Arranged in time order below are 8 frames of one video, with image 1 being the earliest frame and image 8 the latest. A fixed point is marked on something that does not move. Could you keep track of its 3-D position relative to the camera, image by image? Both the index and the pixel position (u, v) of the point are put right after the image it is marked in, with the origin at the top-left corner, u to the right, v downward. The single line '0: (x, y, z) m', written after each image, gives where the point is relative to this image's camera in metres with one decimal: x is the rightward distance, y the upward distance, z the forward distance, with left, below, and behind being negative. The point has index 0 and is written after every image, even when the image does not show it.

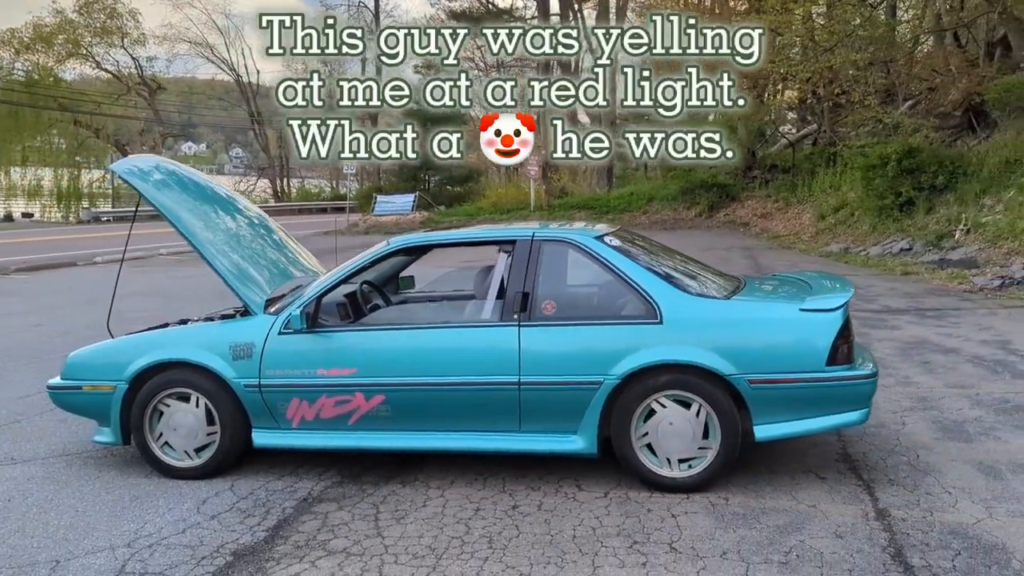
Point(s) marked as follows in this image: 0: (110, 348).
0: (-2.3, -0.3, +4.5) m
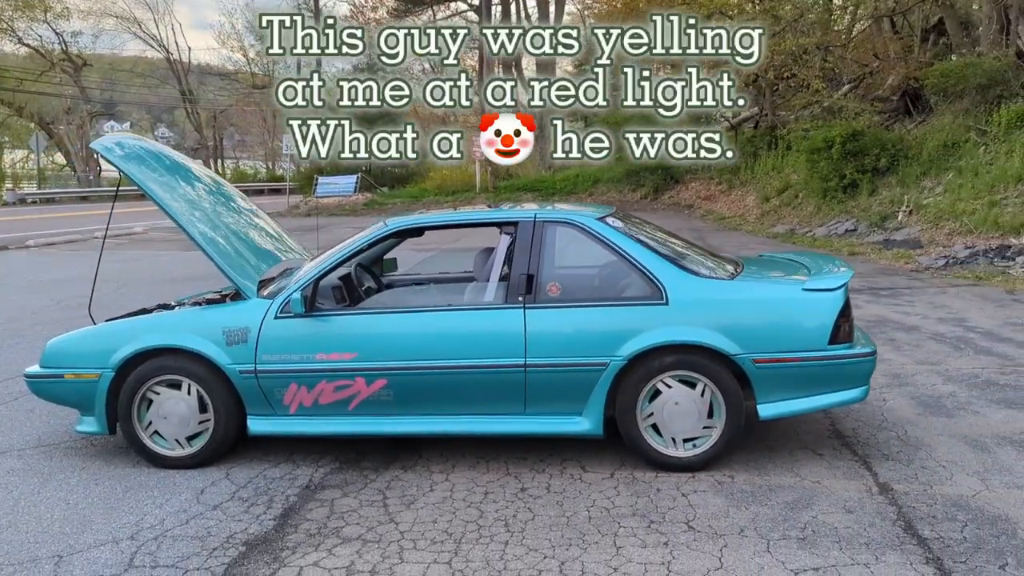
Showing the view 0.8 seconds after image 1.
0: (-2.3, -0.3, +4.3) m
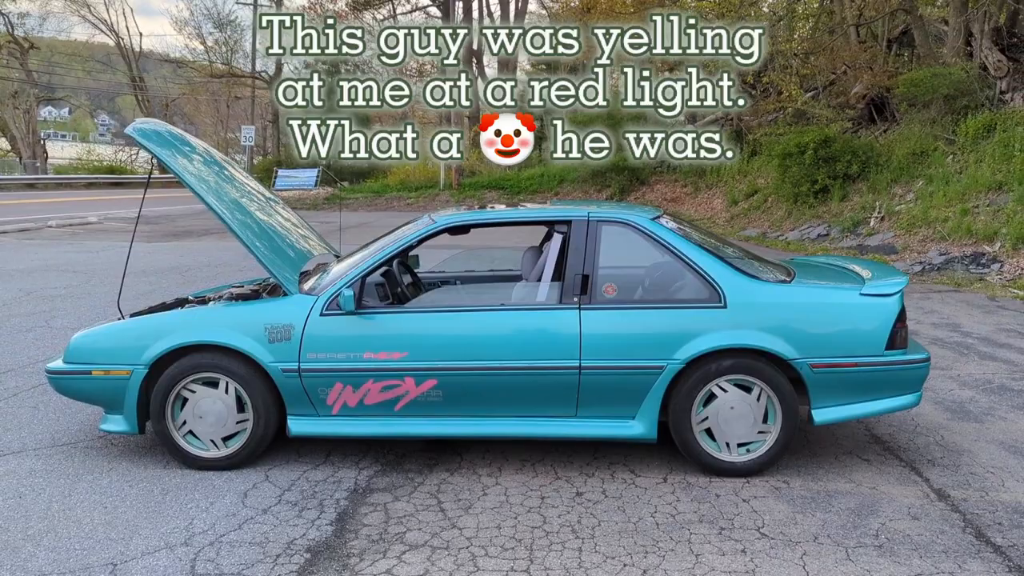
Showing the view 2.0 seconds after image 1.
0: (-2.0, -0.2, +4.1) m
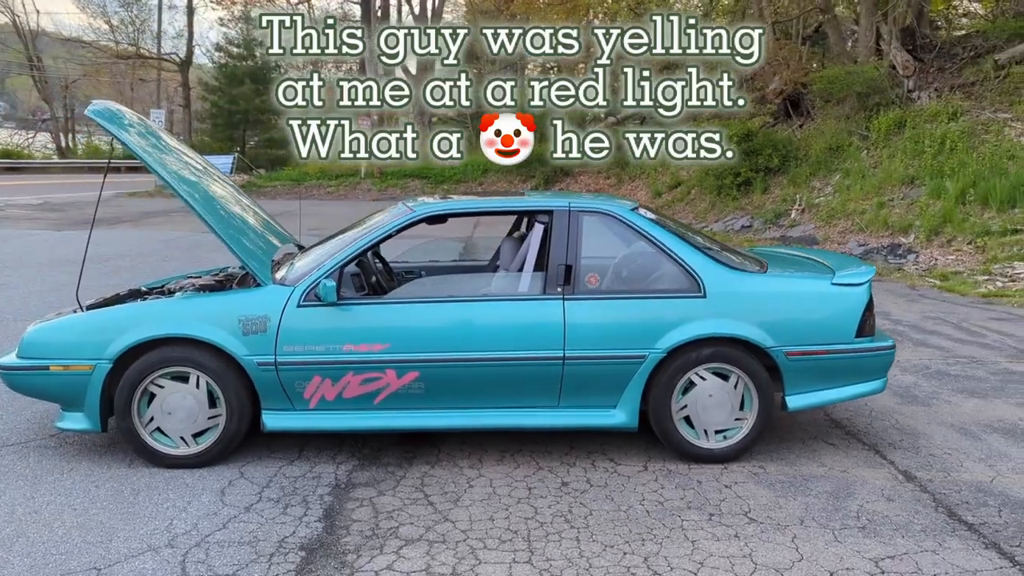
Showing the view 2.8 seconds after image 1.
0: (-2.1, -0.2, +3.9) m
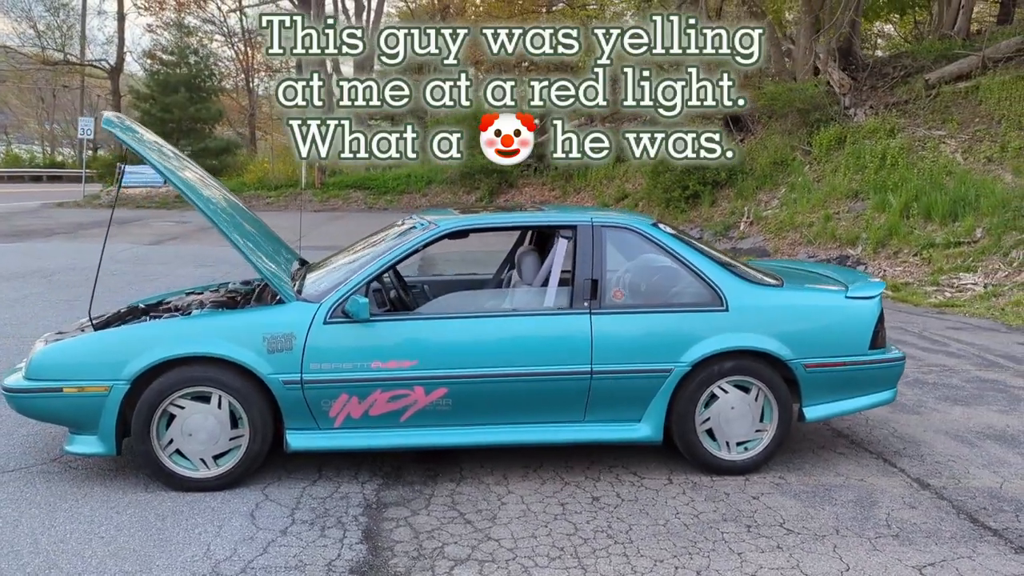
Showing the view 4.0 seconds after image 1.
0: (-2.0, -0.2, +3.7) m
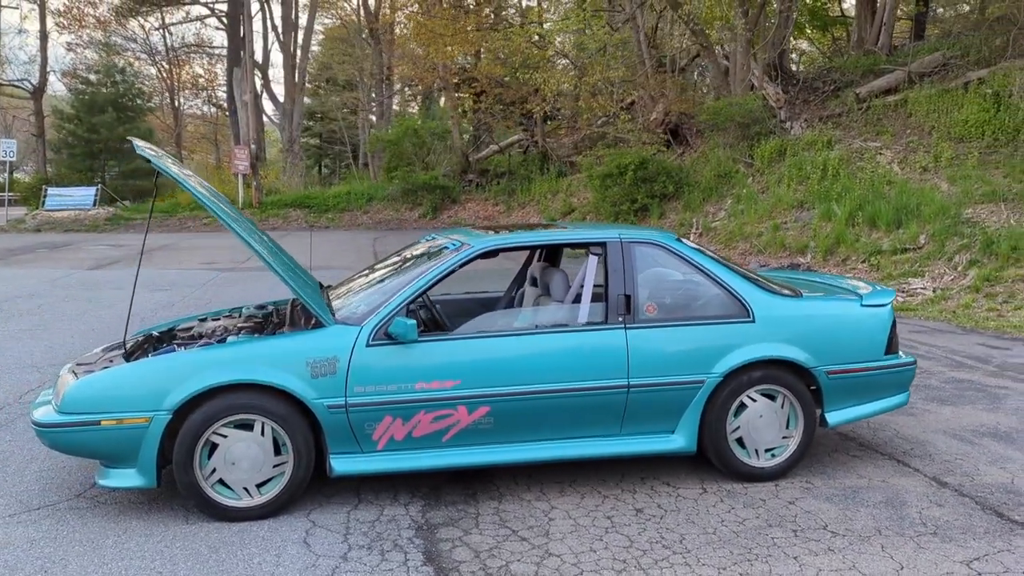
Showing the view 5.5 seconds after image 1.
0: (-1.7, -0.4, +3.6) m
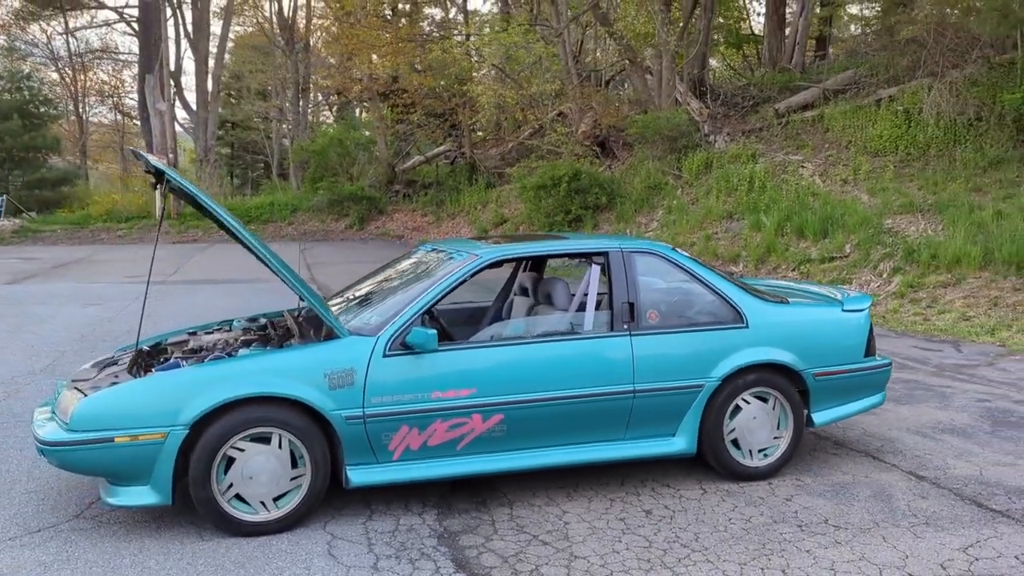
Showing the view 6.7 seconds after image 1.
0: (-1.6, -0.4, +3.6) m
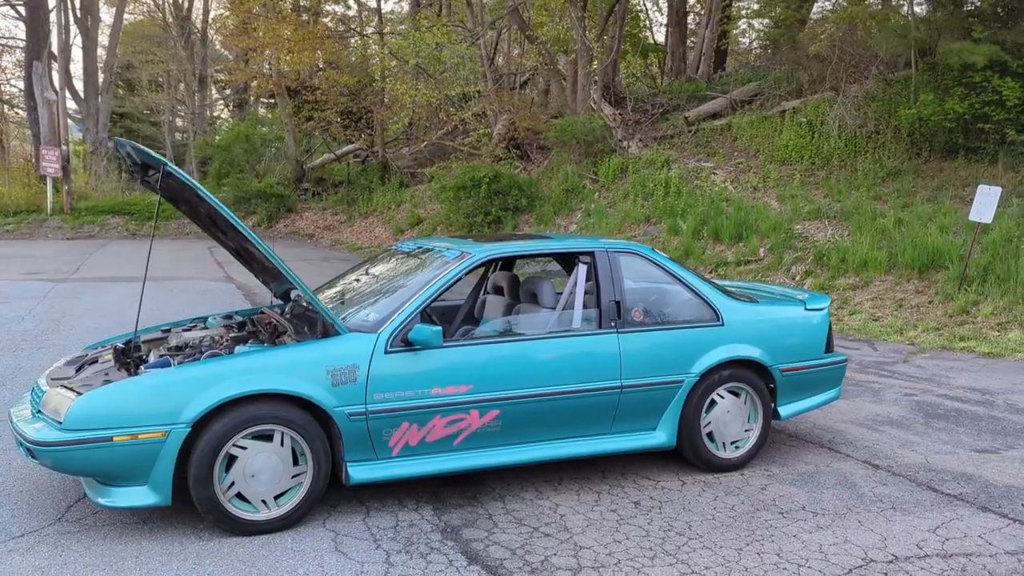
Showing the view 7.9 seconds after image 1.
0: (-1.6, -0.4, +3.5) m
